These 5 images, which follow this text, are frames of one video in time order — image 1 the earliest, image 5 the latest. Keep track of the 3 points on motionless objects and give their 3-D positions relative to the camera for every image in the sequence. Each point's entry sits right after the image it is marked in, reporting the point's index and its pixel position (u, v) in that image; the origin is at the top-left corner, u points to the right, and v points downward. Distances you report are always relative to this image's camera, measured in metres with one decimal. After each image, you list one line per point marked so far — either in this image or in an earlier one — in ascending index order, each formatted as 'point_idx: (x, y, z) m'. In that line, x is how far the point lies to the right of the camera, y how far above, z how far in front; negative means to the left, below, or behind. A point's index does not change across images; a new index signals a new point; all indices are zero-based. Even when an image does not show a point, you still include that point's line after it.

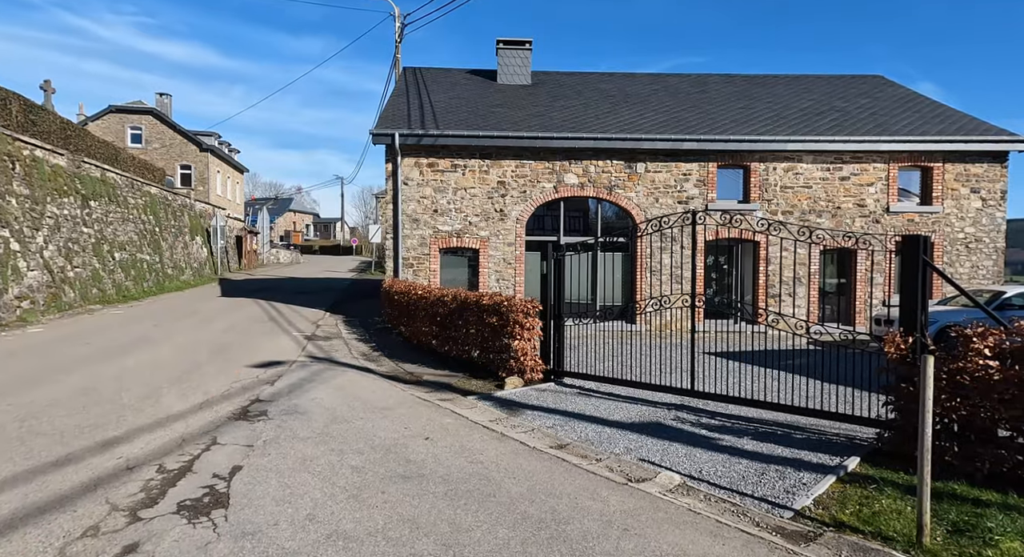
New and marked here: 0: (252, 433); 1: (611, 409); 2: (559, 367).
0: (-2.2, -1.3, +4.9) m
1: (+1.1, -1.4, +6.3) m
2: (+0.6, -1.2, +7.7) m
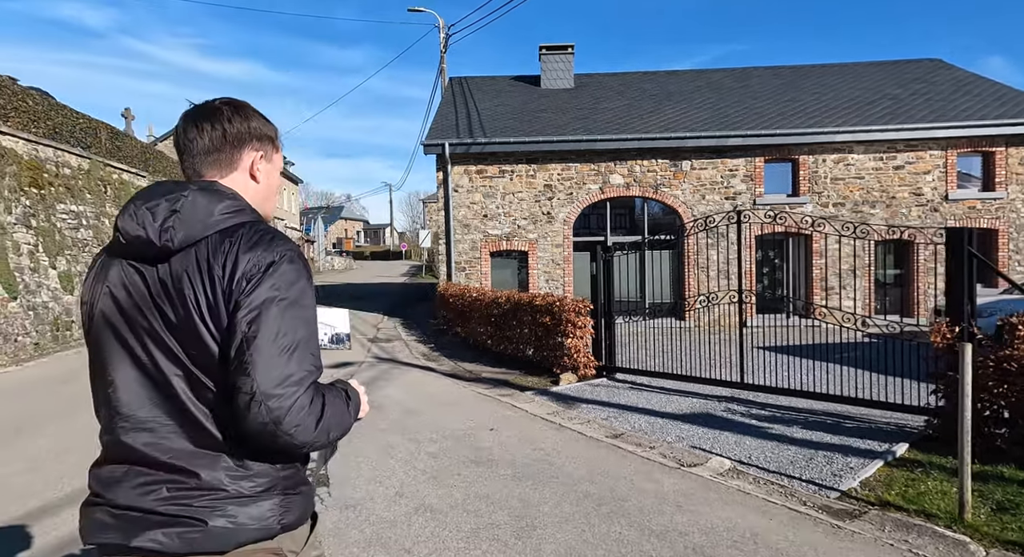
0: (-1.6, -1.4, +5.4) m
1: (+1.7, -1.4, +6.6) m
2: (+1.4, -1.2, +8.0) m
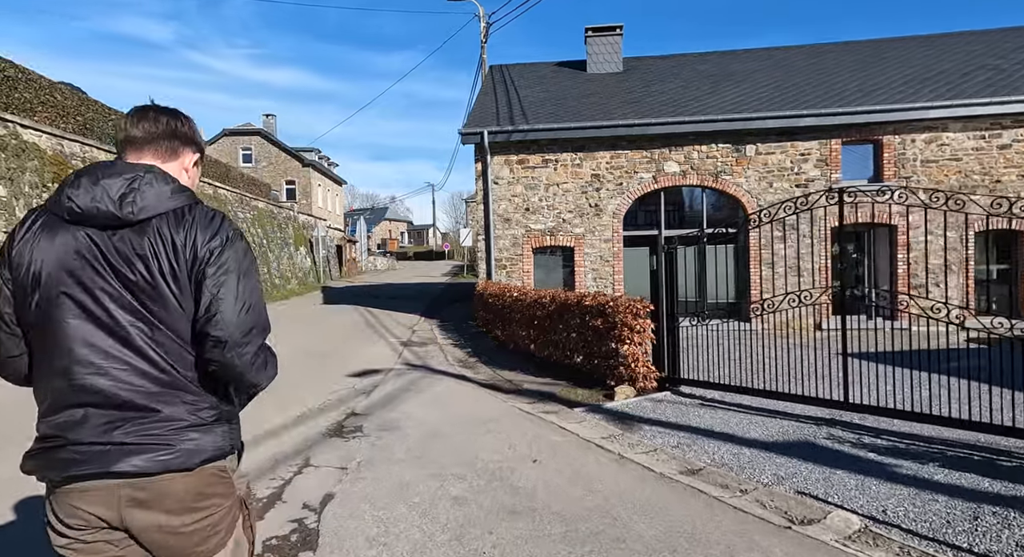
0: (-1.3, -1.3, +4.5) m
1: (+2.2, -1.3, +5.3) m
2: (+1.9, -1.1, +6.8) m
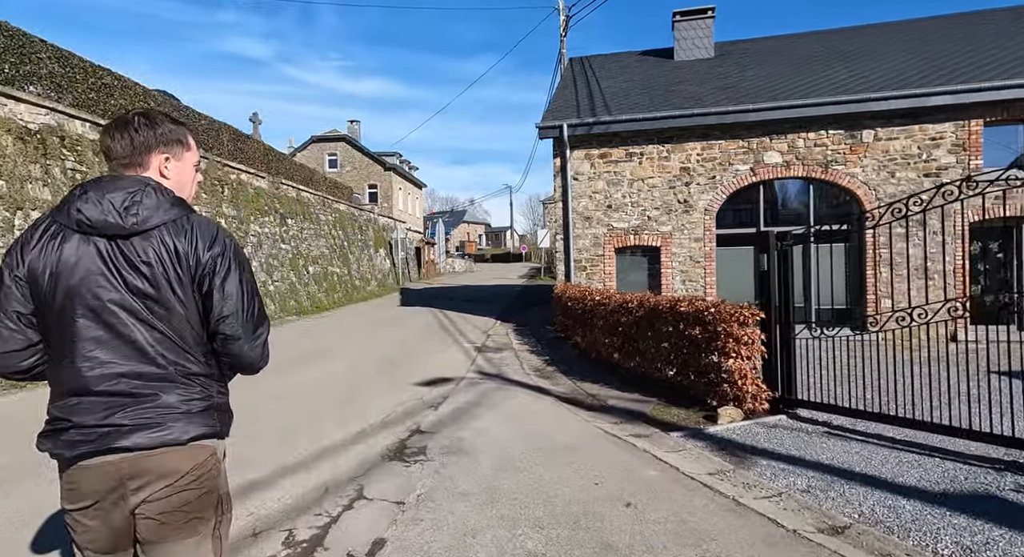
0: (-0.7, -1.3, +3.8) m
1: (+2.8, -1.4, +4.3) m
2: (+2.8, -1.2, +5.7) m
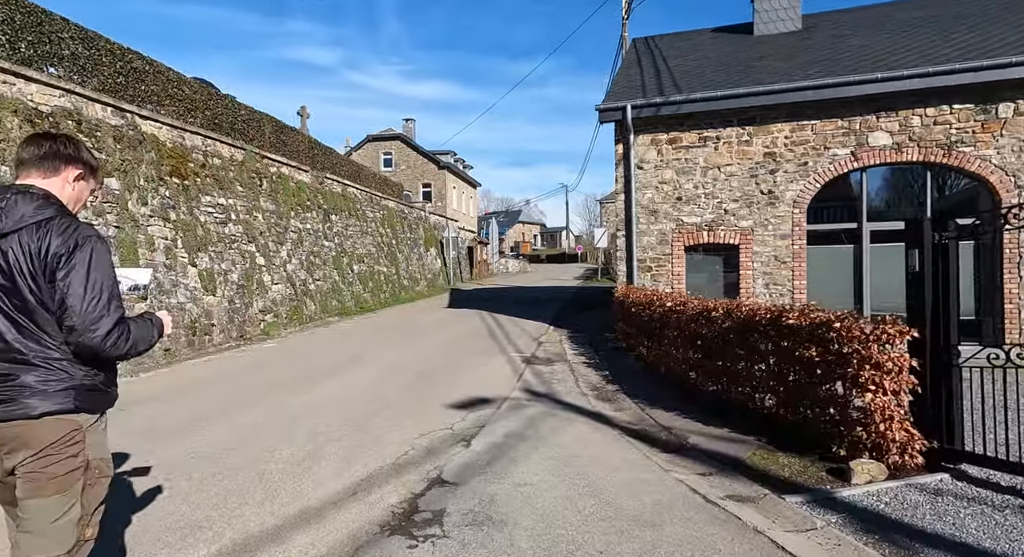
0: (-0.5, -1.3, +2.6) m
1: (+3.1, -1.4, +2.6) m
2: (+3.2, -1.2, +4.1) m
